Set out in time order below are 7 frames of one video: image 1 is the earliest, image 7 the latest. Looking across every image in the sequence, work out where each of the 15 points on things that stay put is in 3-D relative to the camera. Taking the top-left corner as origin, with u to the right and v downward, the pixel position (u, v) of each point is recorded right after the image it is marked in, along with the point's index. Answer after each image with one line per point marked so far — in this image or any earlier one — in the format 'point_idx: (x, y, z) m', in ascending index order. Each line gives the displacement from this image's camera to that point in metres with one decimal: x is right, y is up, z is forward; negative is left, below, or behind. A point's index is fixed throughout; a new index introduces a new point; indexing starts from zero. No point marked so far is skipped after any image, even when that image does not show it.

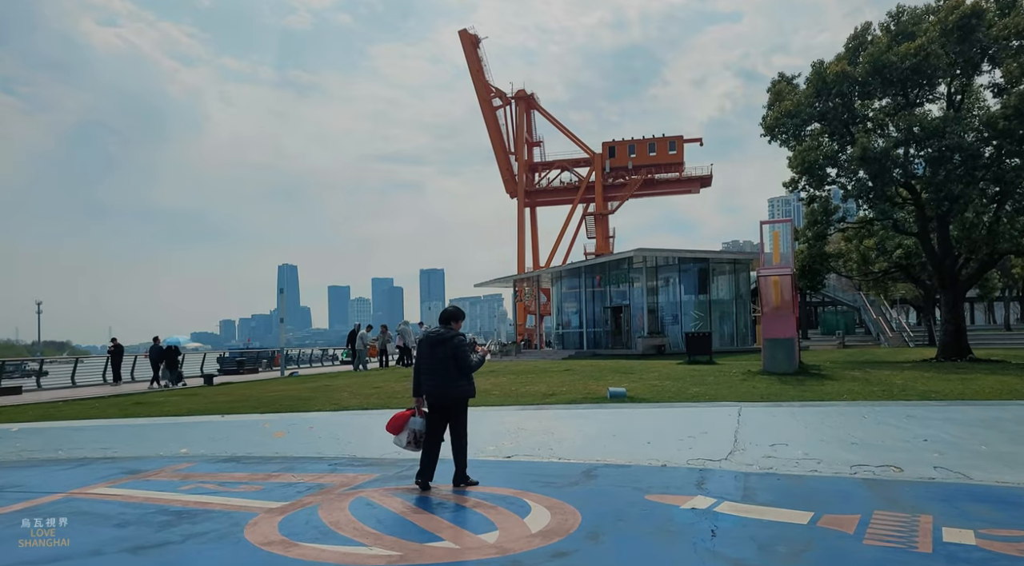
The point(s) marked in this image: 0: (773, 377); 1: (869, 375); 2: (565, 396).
0: (+5.5, -2.0, +15.2) m
1: (+7.7, -2.0, +15.5) m
2: (+1.0, -2.1, +13.1) m
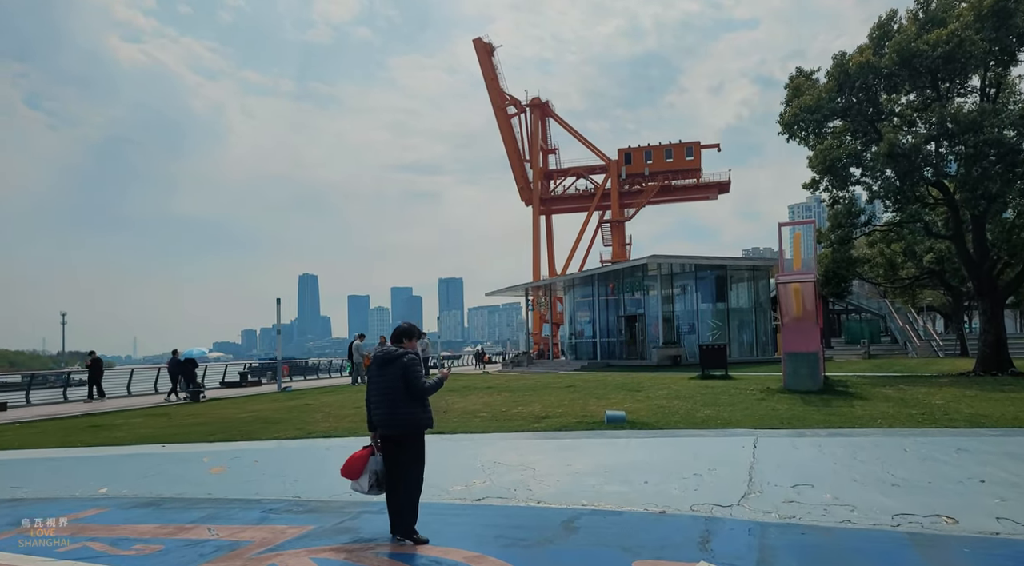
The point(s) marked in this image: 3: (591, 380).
0: (+5.3, -2.2, +13.7) m
1: (+7.5, -2.1, +13.8) m
2: (+0.7, -2.2, +11.6) m
3: (+2.2, -2.6, +19.0) m
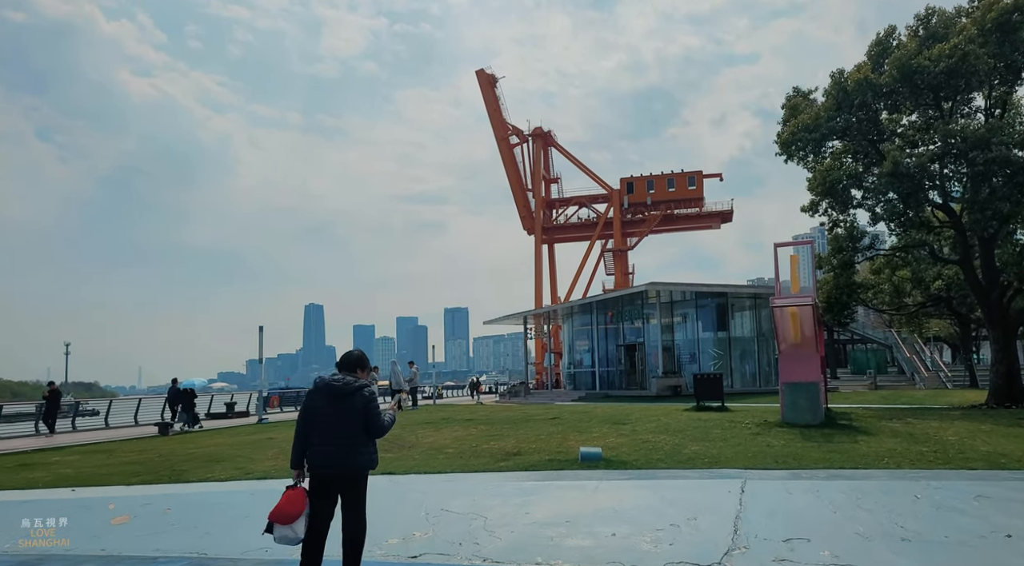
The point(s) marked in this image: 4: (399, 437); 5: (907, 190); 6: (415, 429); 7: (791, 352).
0: (+4.9, -2.6, +12.5) m
1: (+7.0, -2.5, +12.7) m
2: (+0.2, -2.5, +10.5) m
3: (+1.7, -3.2, +17.8) m
4: (-2.1, -2.9, +13.5) m
5: (+10.7, +2.5, +19.6) m
6: (-2.1, -3.1, +15.5) m
7: (+5.3, -1.3, +13.8) m
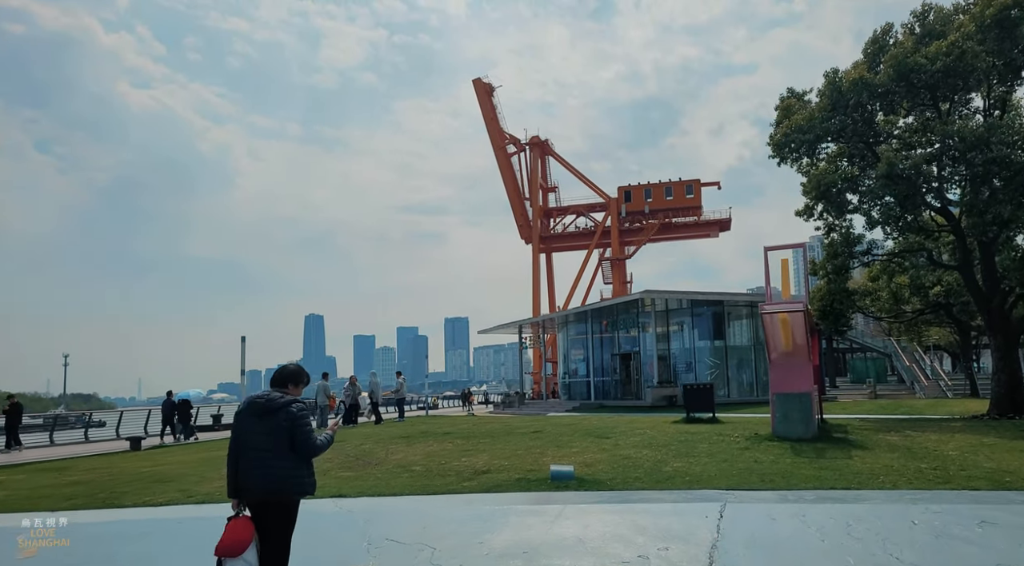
0: (+4.4, -2.7, +11.7) m
1: (+6.6, -2.6, +11.9) m
2: (-0.2, -2.6, +9.7) m
3: (+1.3, -3.4, +17.0) m
4: (-2.6, -3.0, +12.7) m
5: (+10.3, +2.4, +18.9) m
6: (-2.5, -3.3, +14.8) m
7: (+4.9, -1.4, +13.1) m
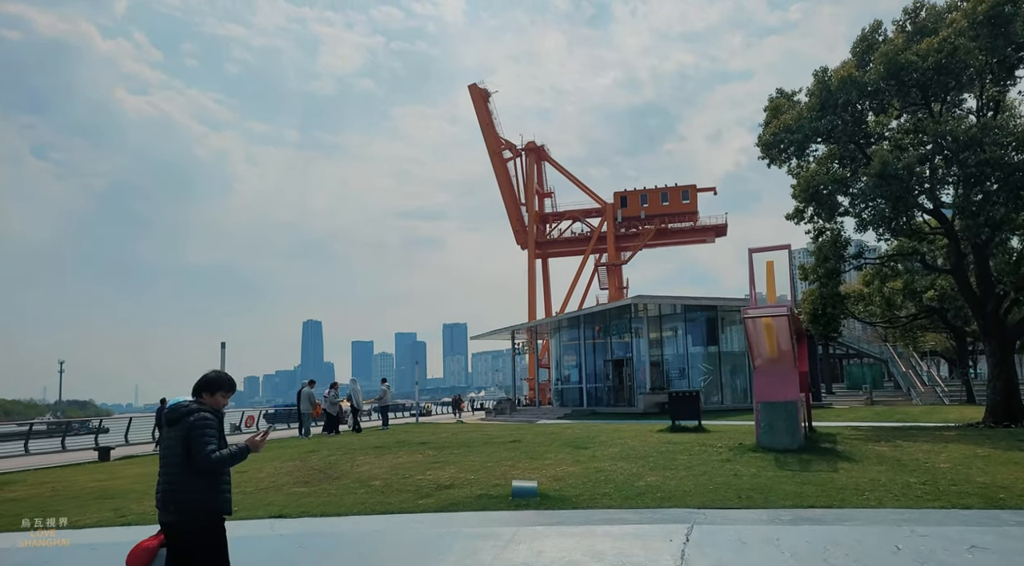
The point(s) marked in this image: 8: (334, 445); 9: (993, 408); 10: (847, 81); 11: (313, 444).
0: (+3.9, -2.7, +11.1) m
1: (+6.1, -2.6, +11.3) m
2: (-0.7, -2.6, +9.1) m
3: (+0.8, -3.5, +16.4) m
4: (-3.0, -3.1, +12.1) m
5: (+9.7, +2.3, +18.4) m
6: (-3.0, -3.4, +14.1) m
7: (+4.4, -1.5, +12.5) m
8: (-4.1, -3.8, +16.8) m
9: (+12.2, -3.2, +18.4) m
10: (+8.9, +5.4, +19.1) m
11: (-4.6, -3.7, +16.7) m
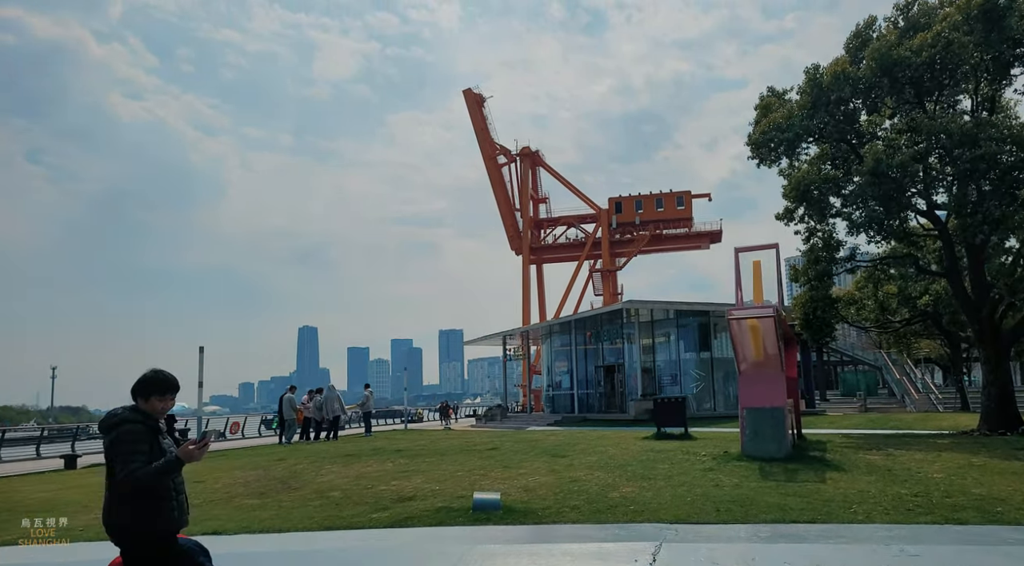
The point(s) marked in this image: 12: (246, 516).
0: (+3.5, -2.7, +10.5) m
1: (+5.7, -2.6, +10.7) m
2: (-1.1, -2.6, +8.5) m
3: (+0.3, -3.5, +15.8) m
4: (-3.5, -3.1, +11.5) m
5: (+9.3, +2.2, +17.9) m
6: (-3.5, -3.4, +13.5) m
7: (+4.0, -1.5, +11.9) m
8: (-4.6, -3.8, +16.1) m
9: (+11.7, -3.2, +17.8) m
10: (+8.4, +5.3, +18.6) m
11: (-5.1, -3.8, +16.1) m
12: (-3.0, -2.6, +8.3) m
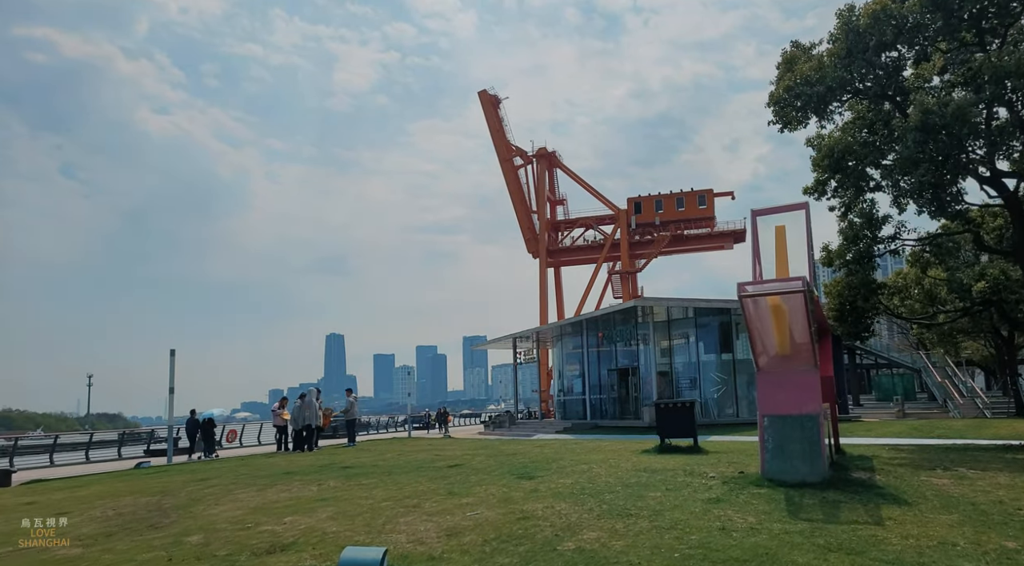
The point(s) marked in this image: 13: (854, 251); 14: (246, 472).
0: (+2.8, -2.3, +7.7) m
1: (+5.0, -2.2, +7.8) m
2: (-1.8, -2.2, +5.8) m
3: (-0.2, -3.1, +13.0) m
4: (-4.1, -2.7, +8.8) m
5: (+8.8, +2.6, +14.9) m
6: (-4.1, -3.0, +10.8) m
7: (+3.3, -1.1, +9.0) m
8: (-5.1, -3.5, +13.5) m
9: (+11.3, -2.8, +14.7) m
10: (+7.9, +5.7, +15.6) m
11: (-5.6, -3.5, +13.5) m
12: (-3.8, -2.3, +5.6) m
13: (+8.0, +0.8, +17.0) m
14: (-5.0, -3.5, +13.4) m
